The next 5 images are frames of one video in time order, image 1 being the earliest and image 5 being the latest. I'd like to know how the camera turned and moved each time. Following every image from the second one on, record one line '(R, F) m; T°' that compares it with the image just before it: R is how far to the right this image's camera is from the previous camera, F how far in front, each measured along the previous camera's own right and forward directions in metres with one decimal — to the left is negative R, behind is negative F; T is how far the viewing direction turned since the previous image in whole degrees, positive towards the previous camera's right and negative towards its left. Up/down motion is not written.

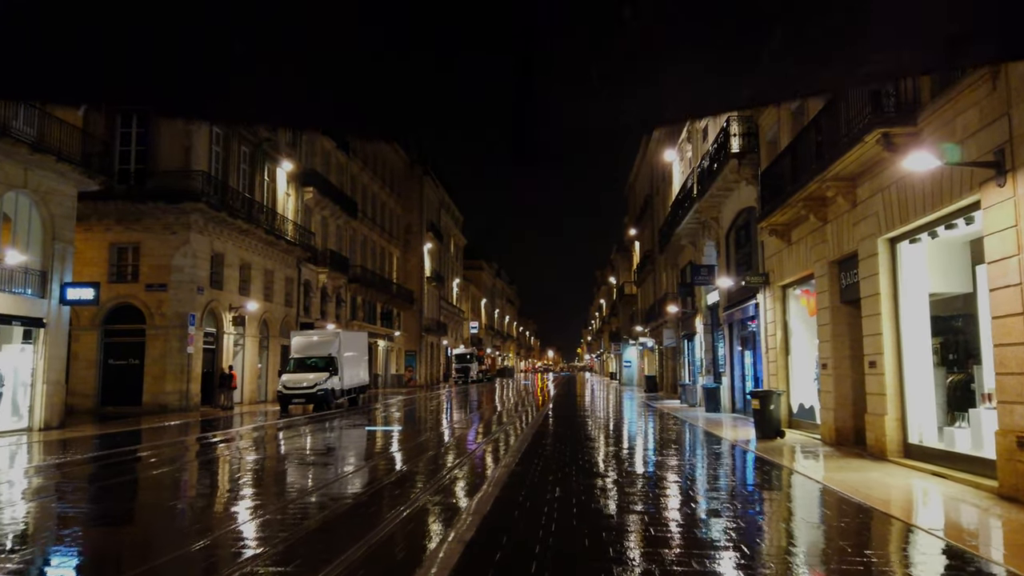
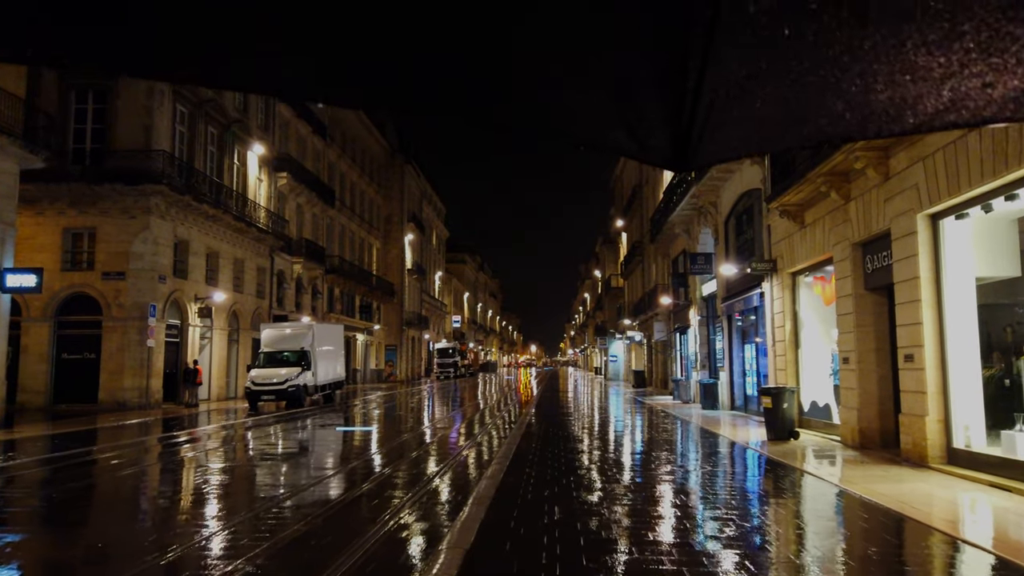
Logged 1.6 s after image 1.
(-0.1, +1.4) m; +1°
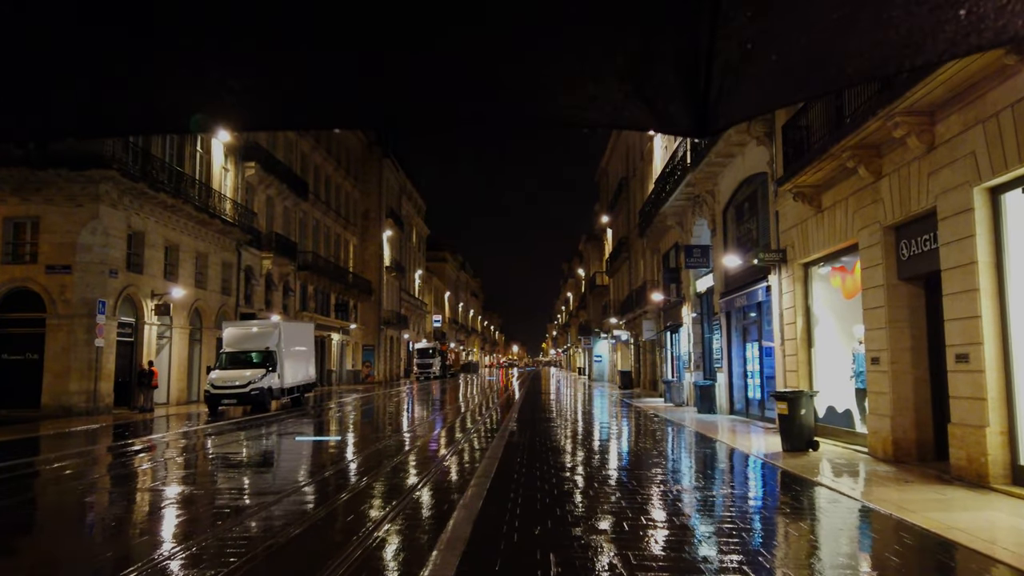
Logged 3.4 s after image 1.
(0.0, +1.6) m; +1°
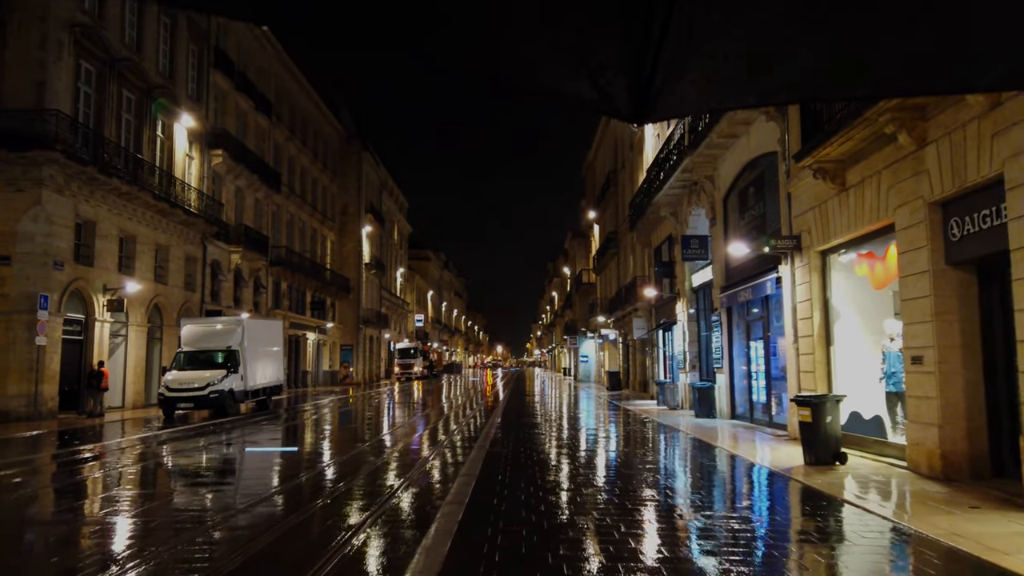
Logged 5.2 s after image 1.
(0.0, +1.6) m; +1°
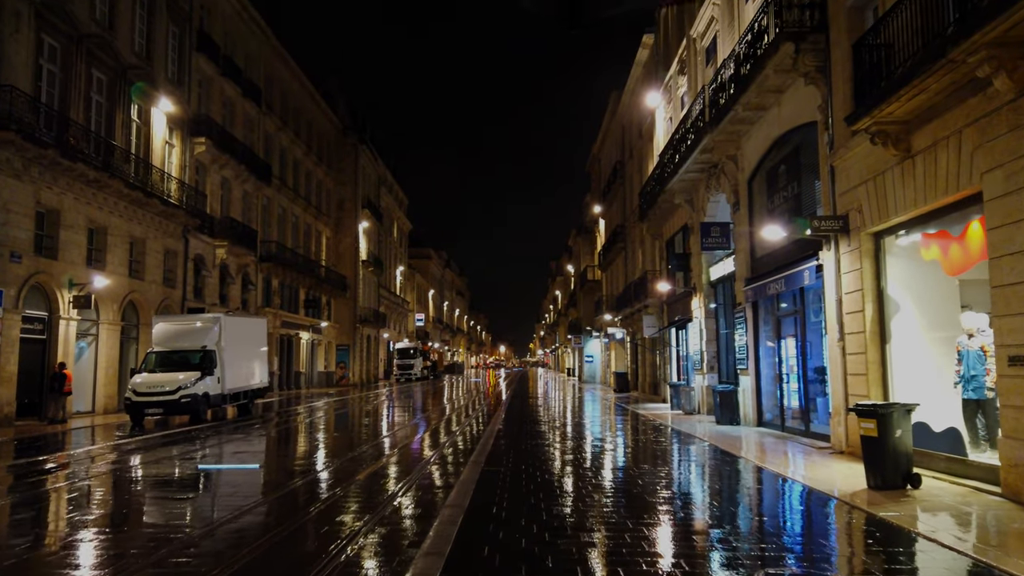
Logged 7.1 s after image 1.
(0.0, +1.8) m; 0°
